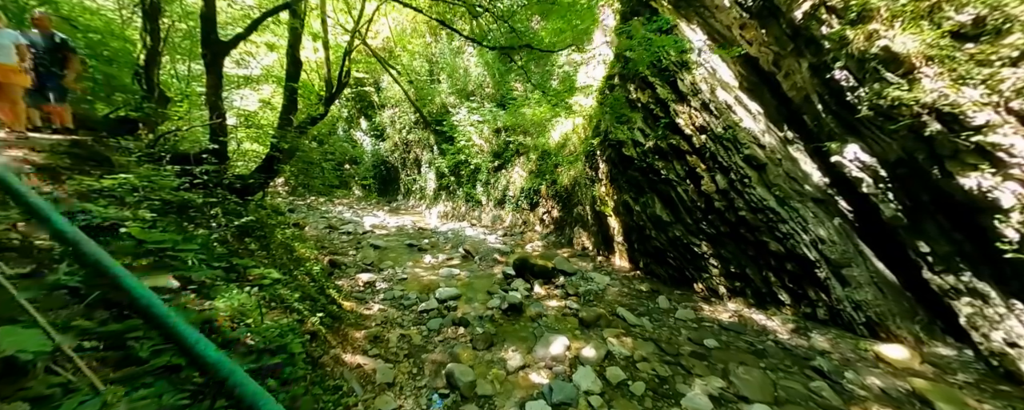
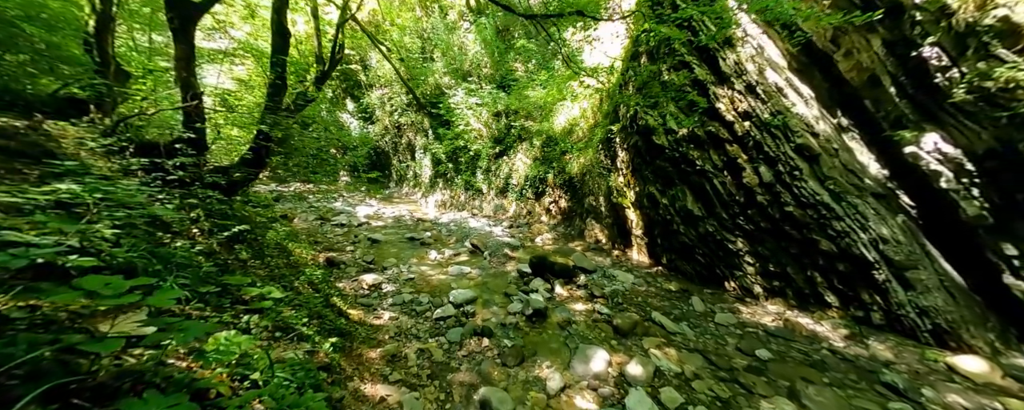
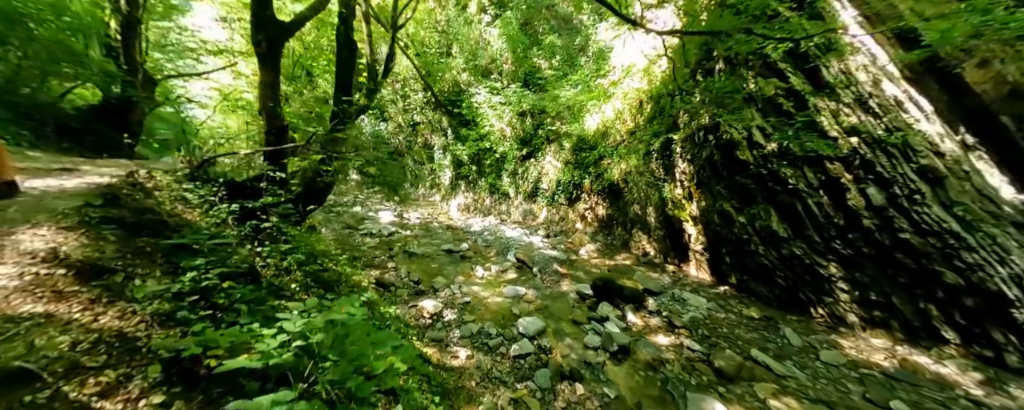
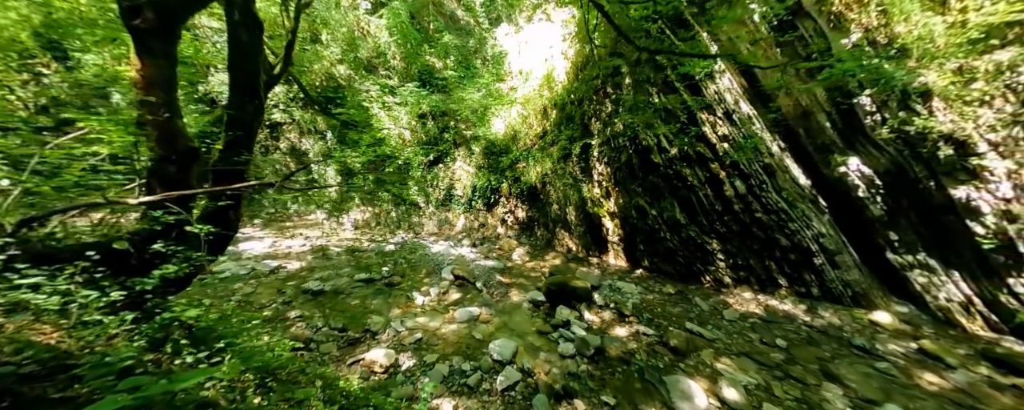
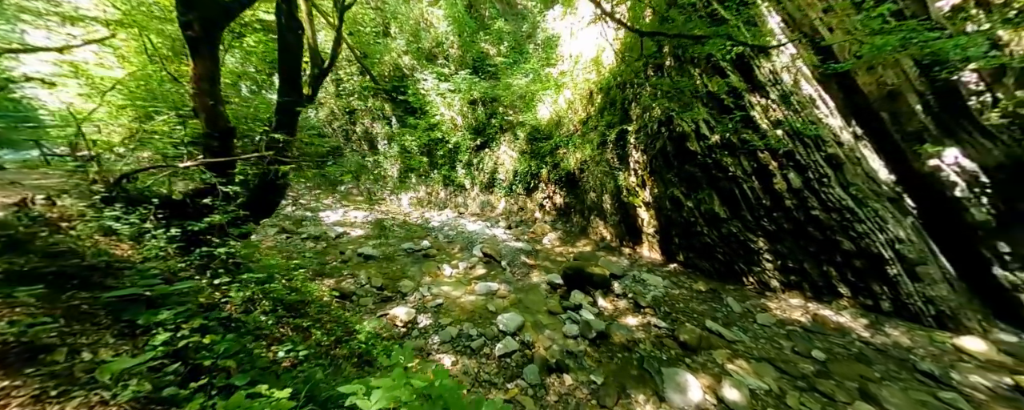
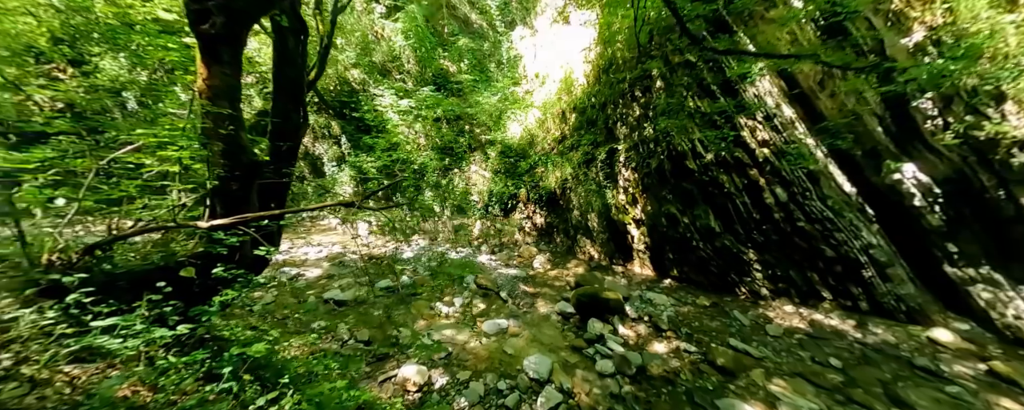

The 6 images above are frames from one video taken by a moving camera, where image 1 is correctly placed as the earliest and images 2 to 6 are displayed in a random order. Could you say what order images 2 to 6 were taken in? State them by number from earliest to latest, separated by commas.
2, 3, 5, 4, 6
